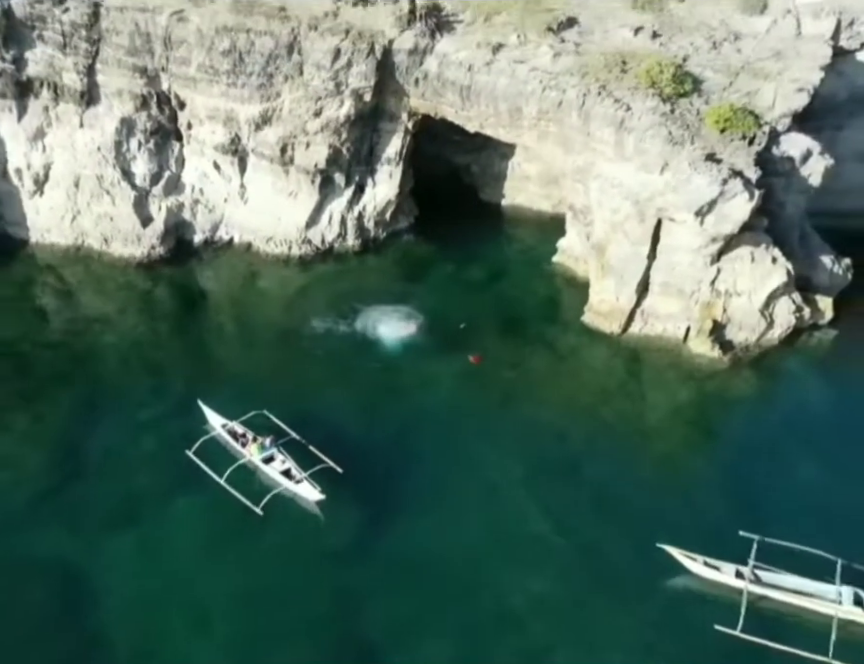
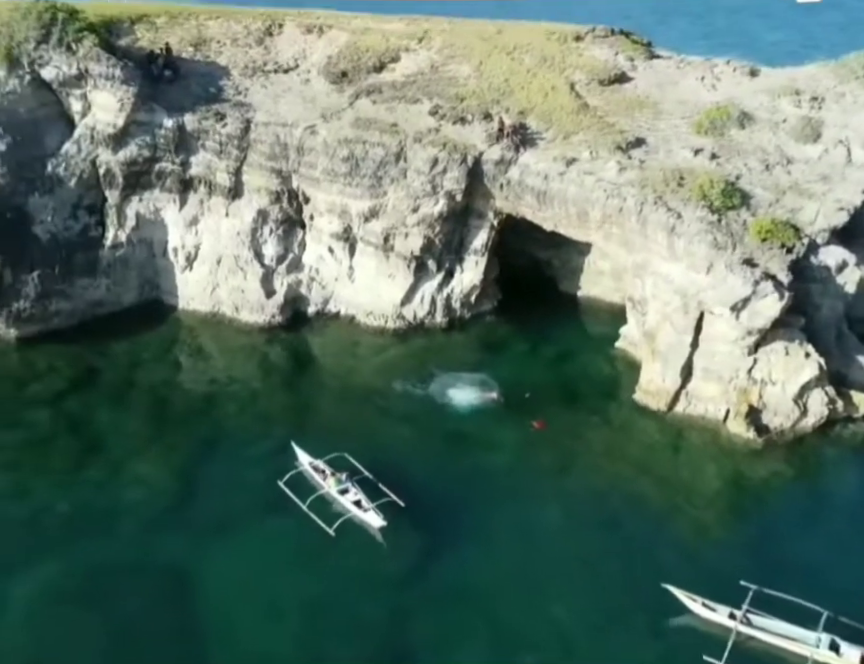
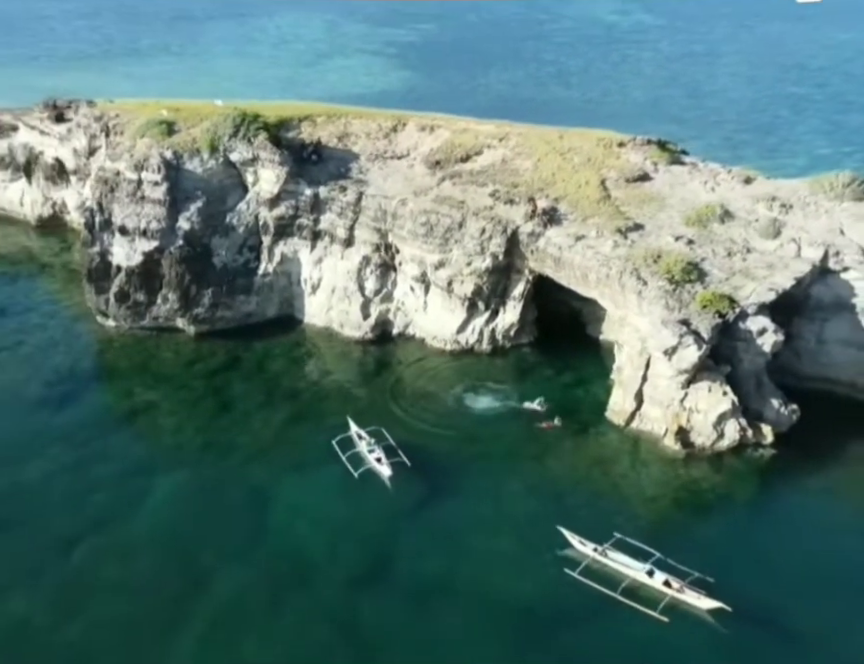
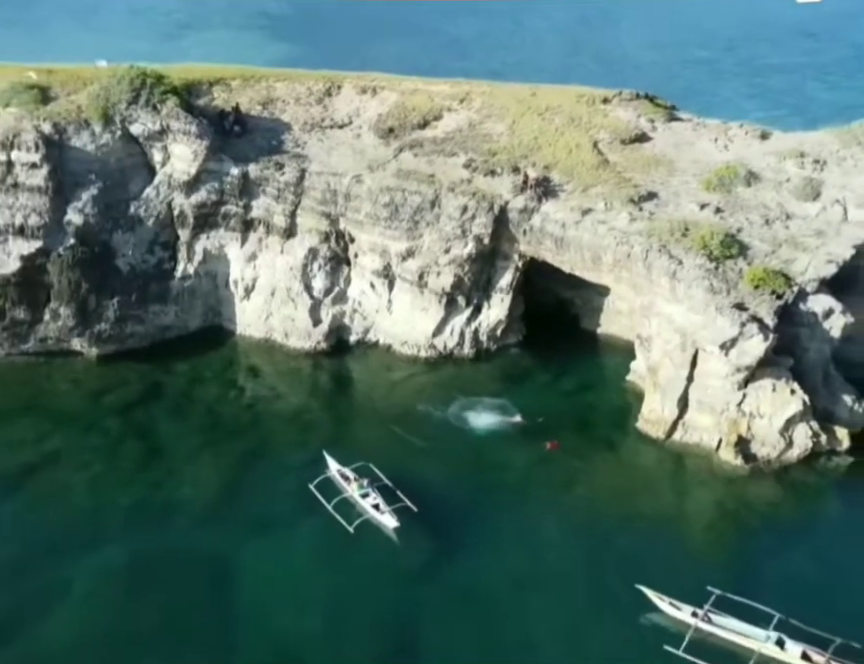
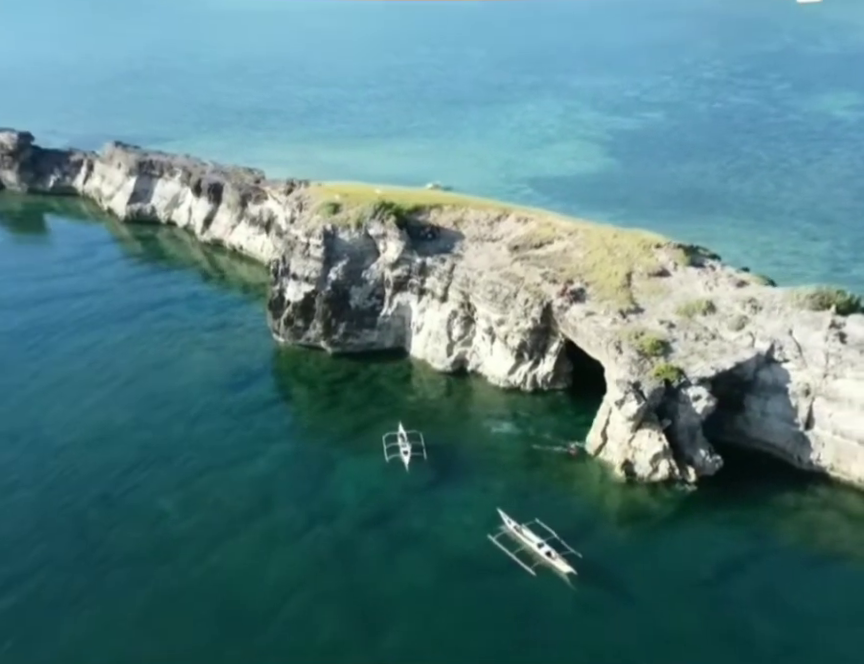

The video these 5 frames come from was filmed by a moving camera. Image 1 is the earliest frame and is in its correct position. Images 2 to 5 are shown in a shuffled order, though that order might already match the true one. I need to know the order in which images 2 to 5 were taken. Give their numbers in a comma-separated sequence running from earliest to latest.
2, 4, 3, 5
